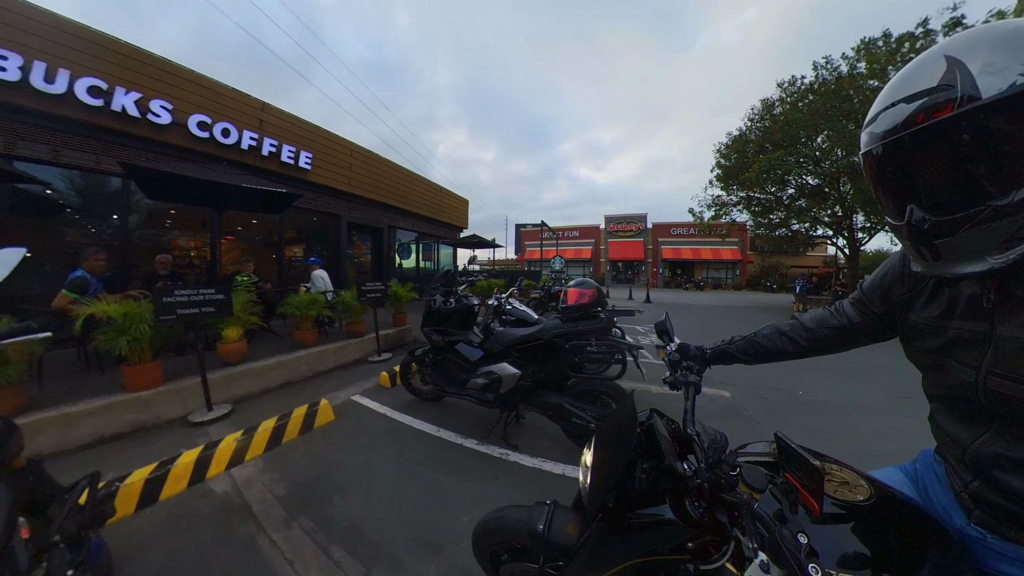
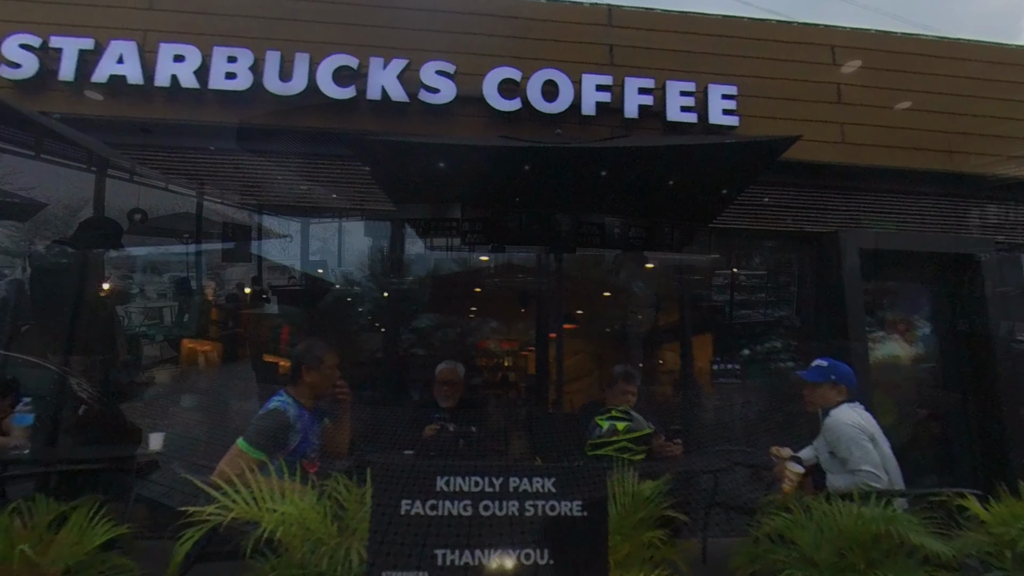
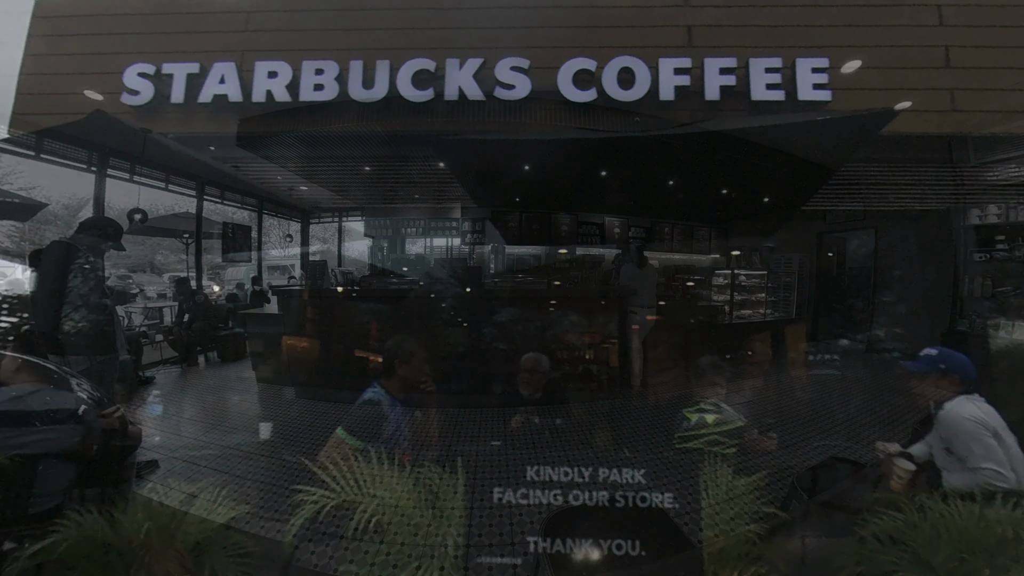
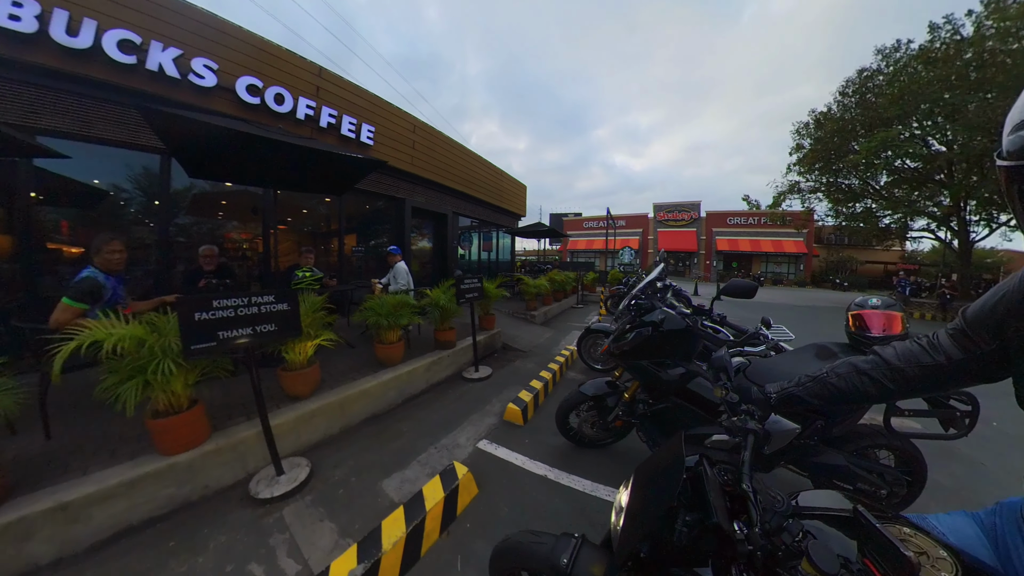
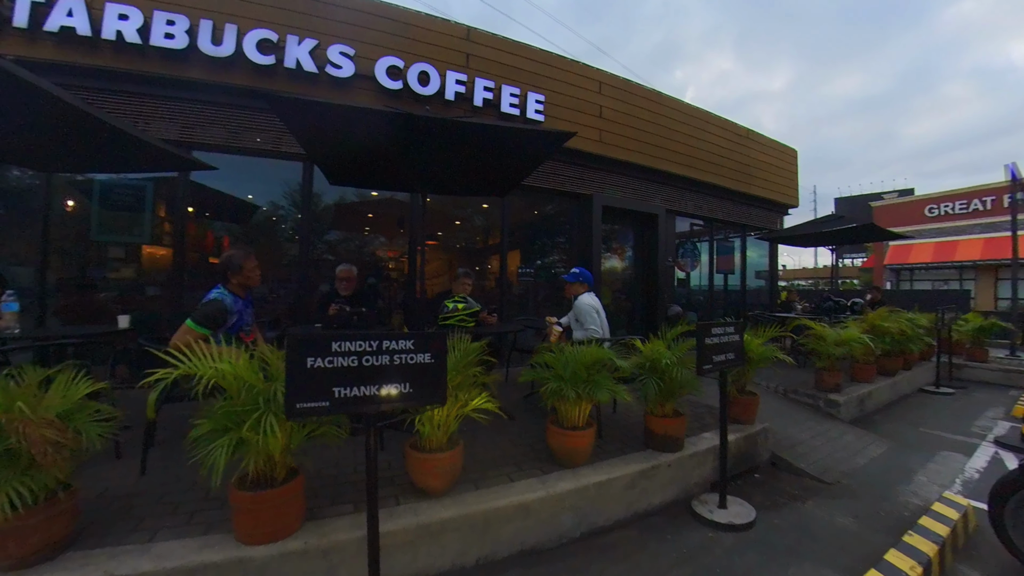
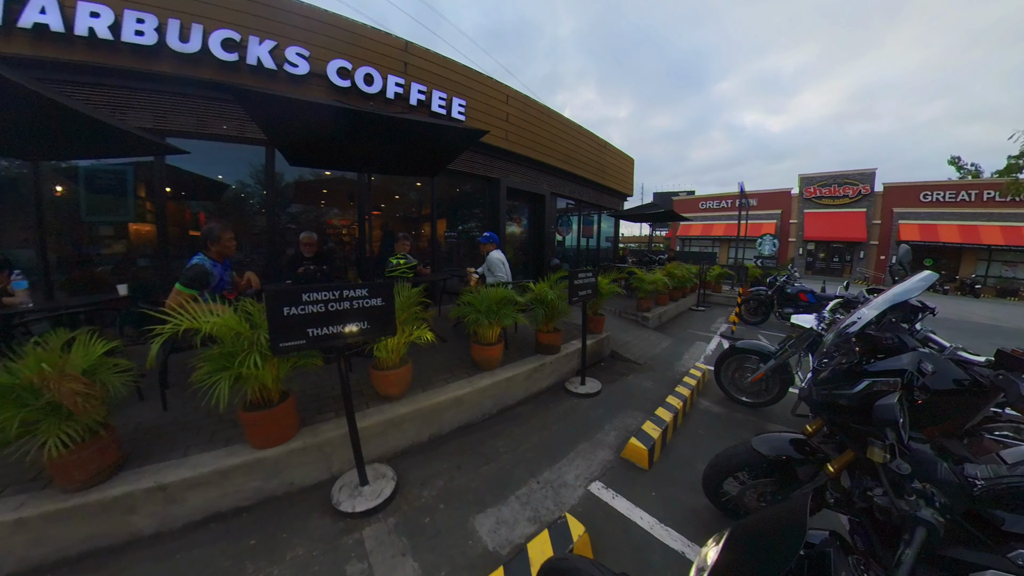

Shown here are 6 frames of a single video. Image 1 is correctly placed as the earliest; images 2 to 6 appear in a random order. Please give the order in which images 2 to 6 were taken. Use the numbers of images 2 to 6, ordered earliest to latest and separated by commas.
4, 6, 5, 2, 3
